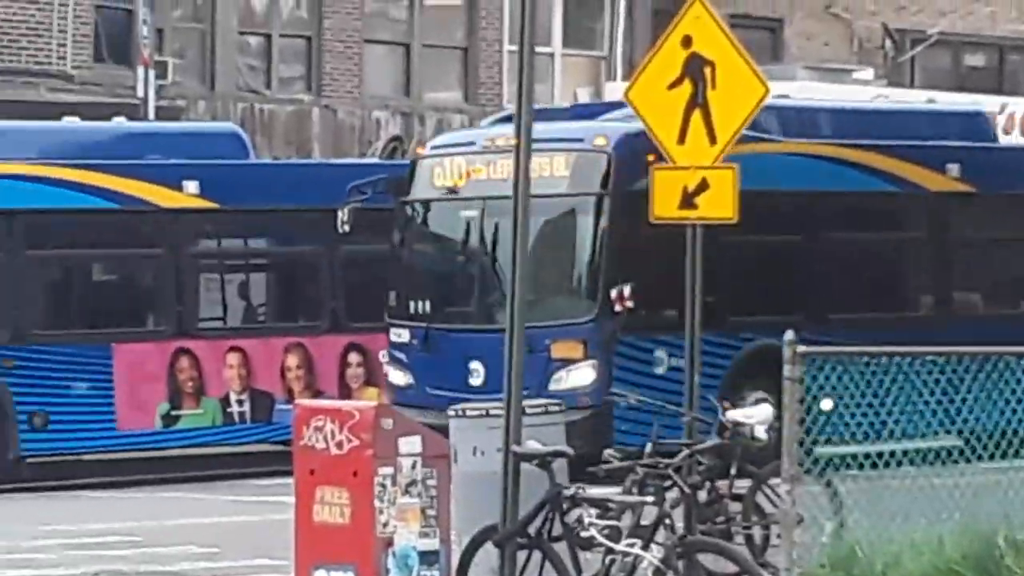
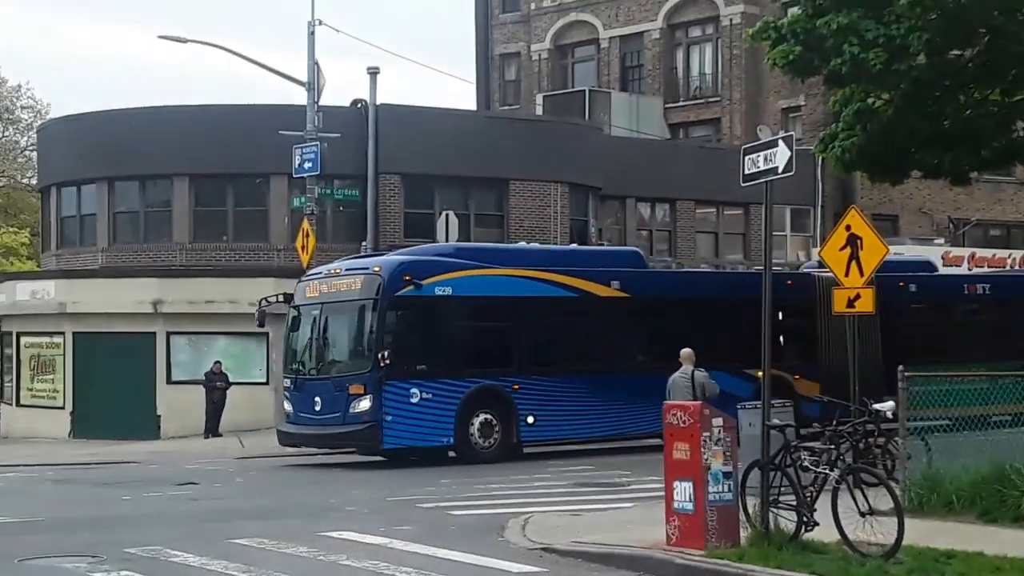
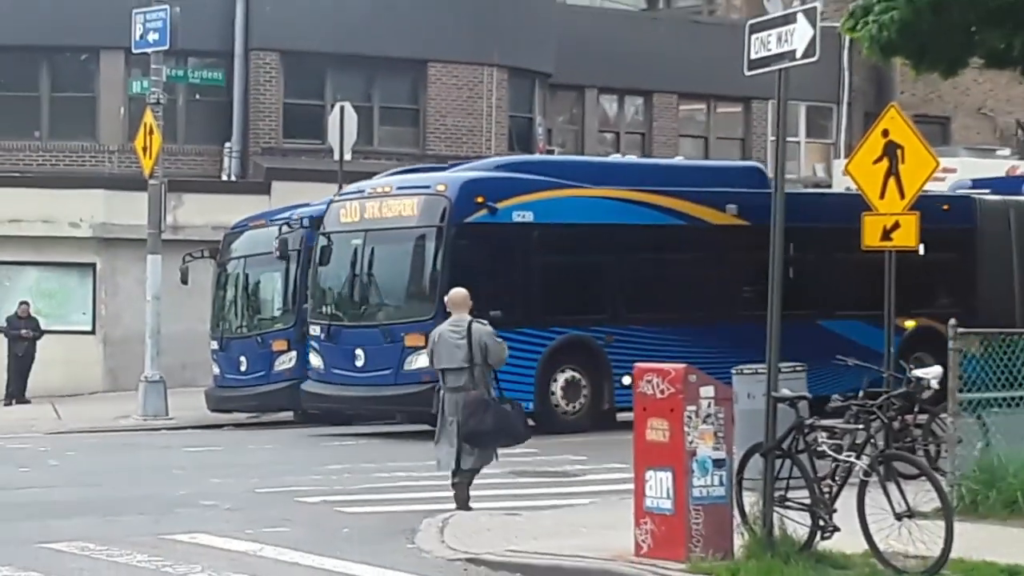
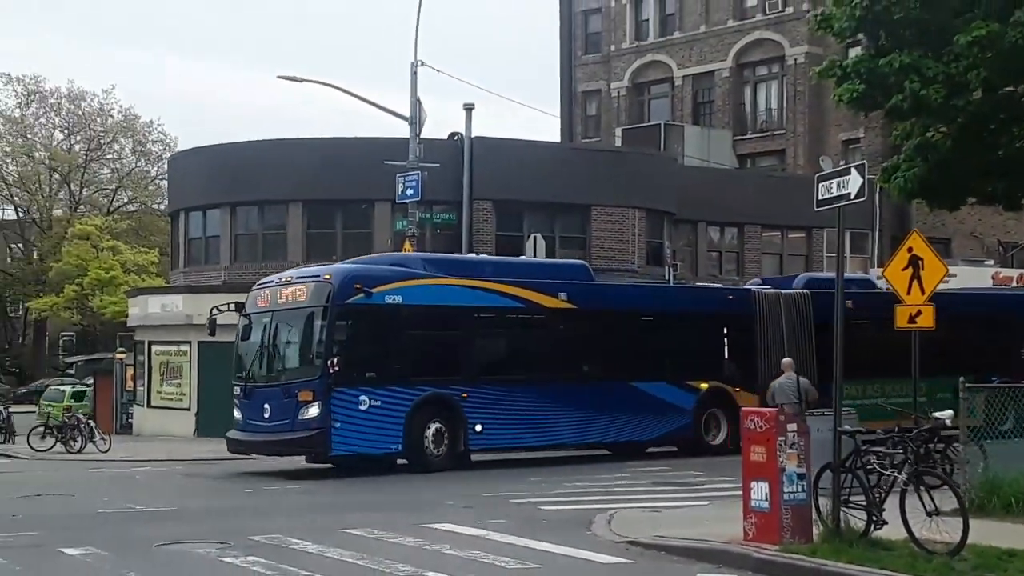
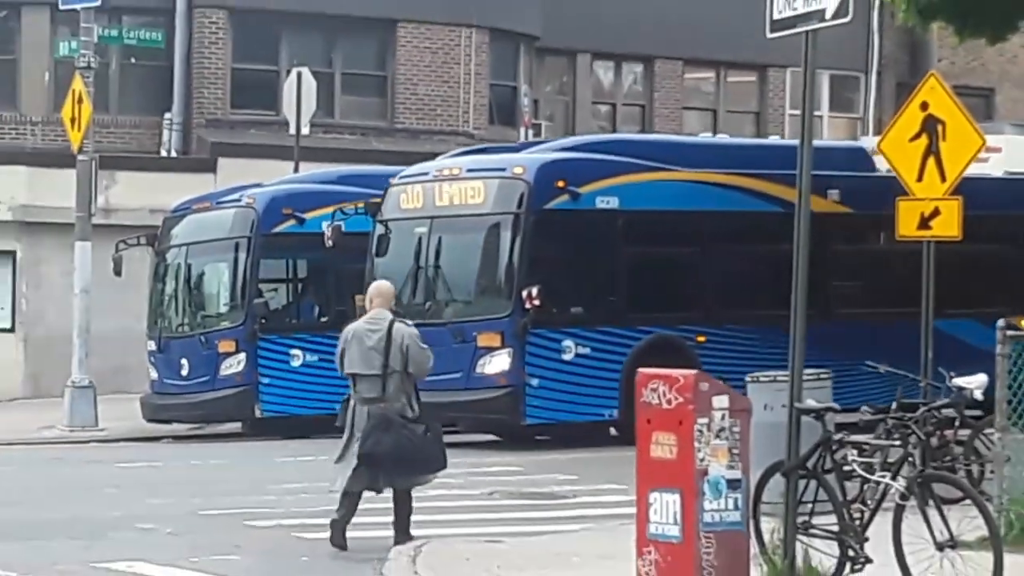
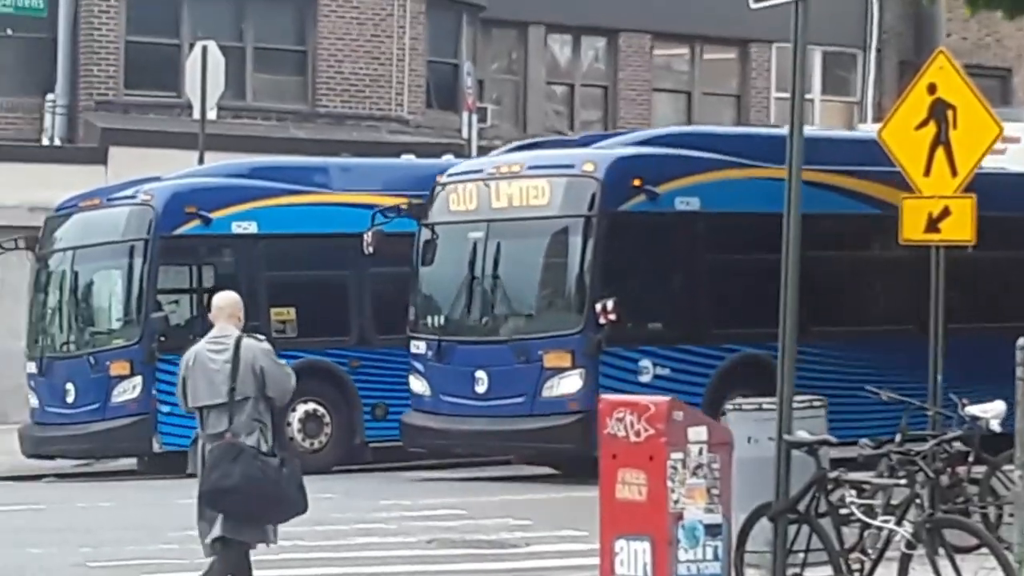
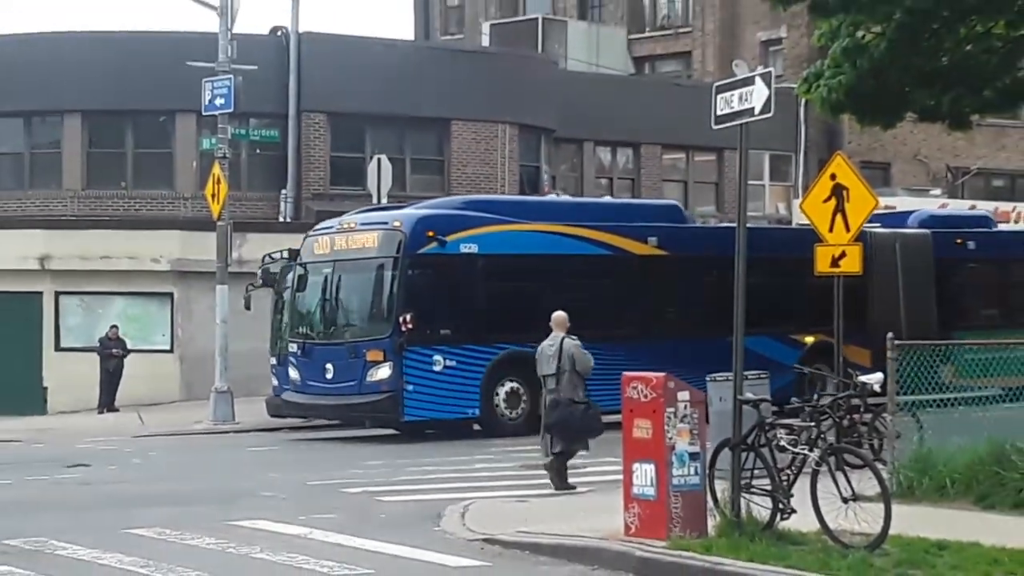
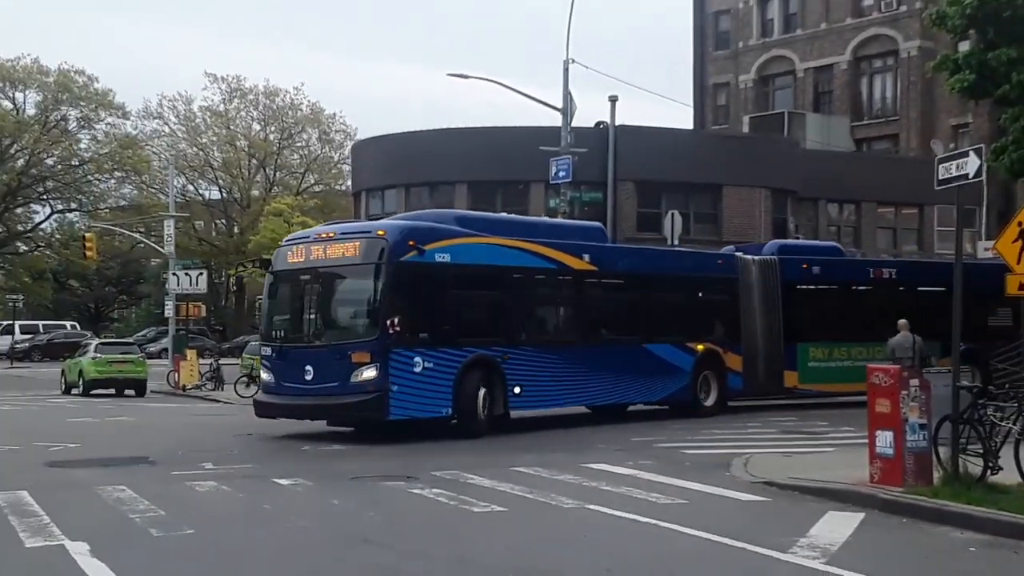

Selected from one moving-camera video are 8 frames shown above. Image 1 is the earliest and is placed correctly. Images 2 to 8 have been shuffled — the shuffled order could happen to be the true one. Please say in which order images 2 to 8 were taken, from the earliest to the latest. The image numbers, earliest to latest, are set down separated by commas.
6, 5, 3, 7, 2, 4, 8
